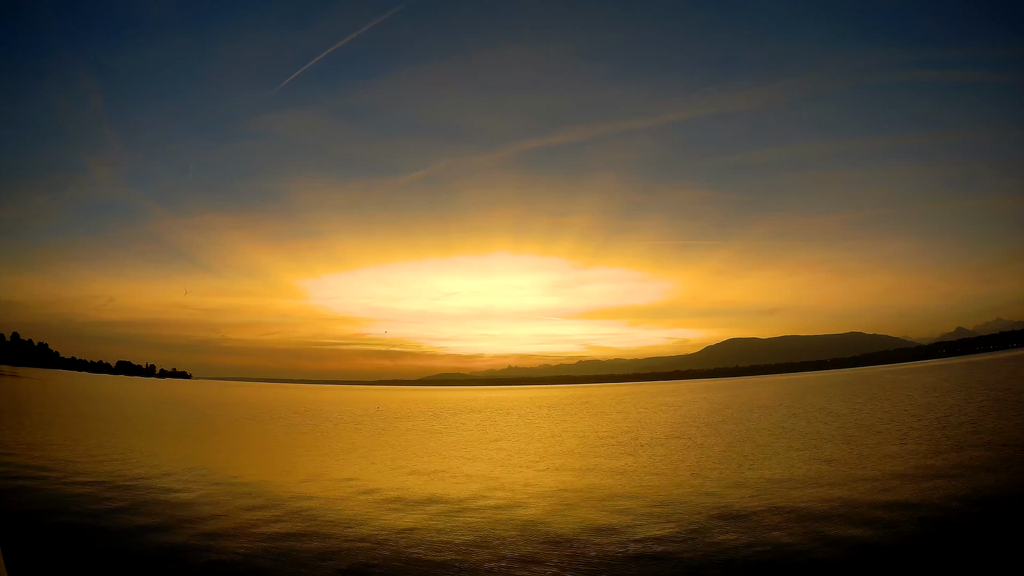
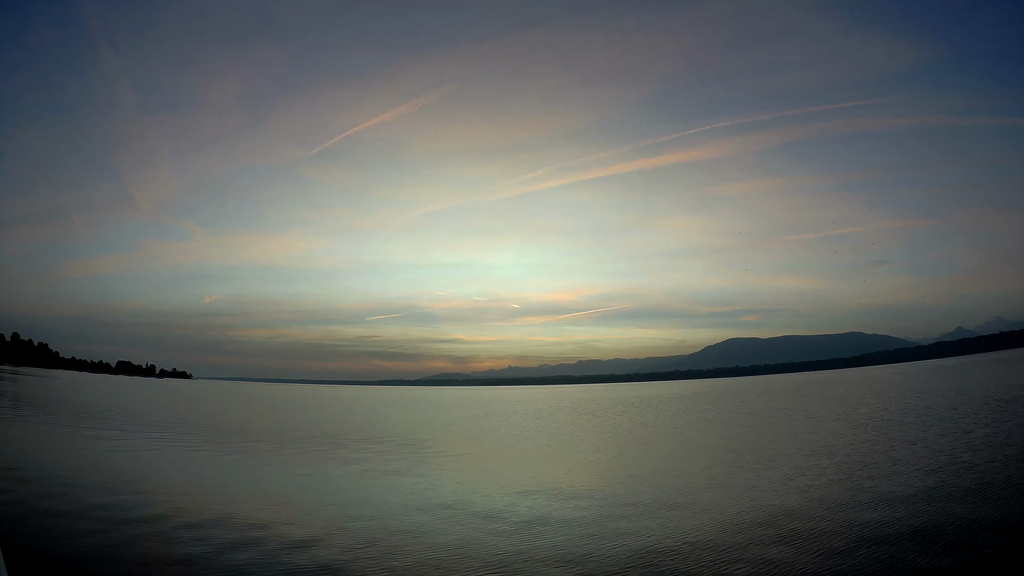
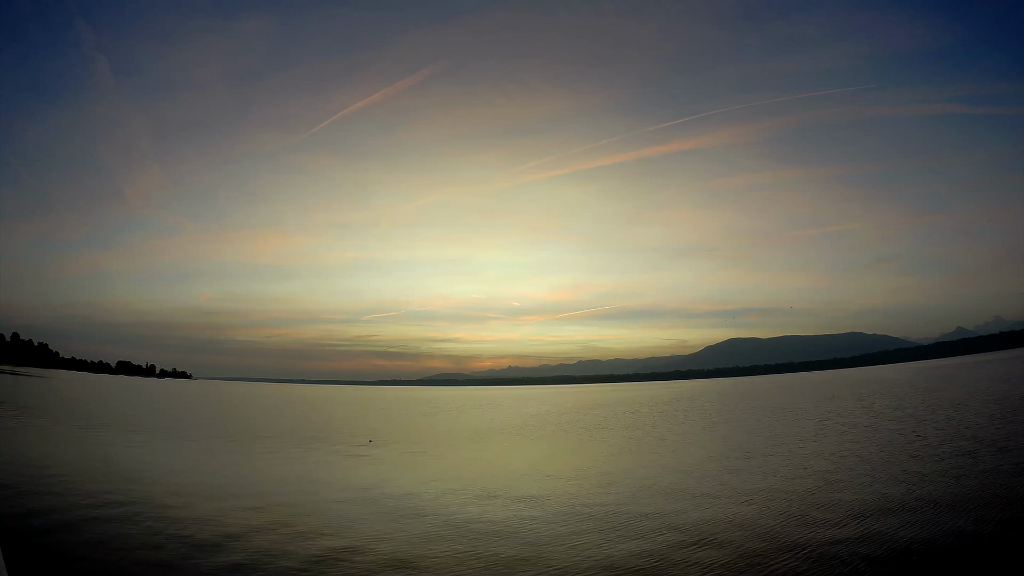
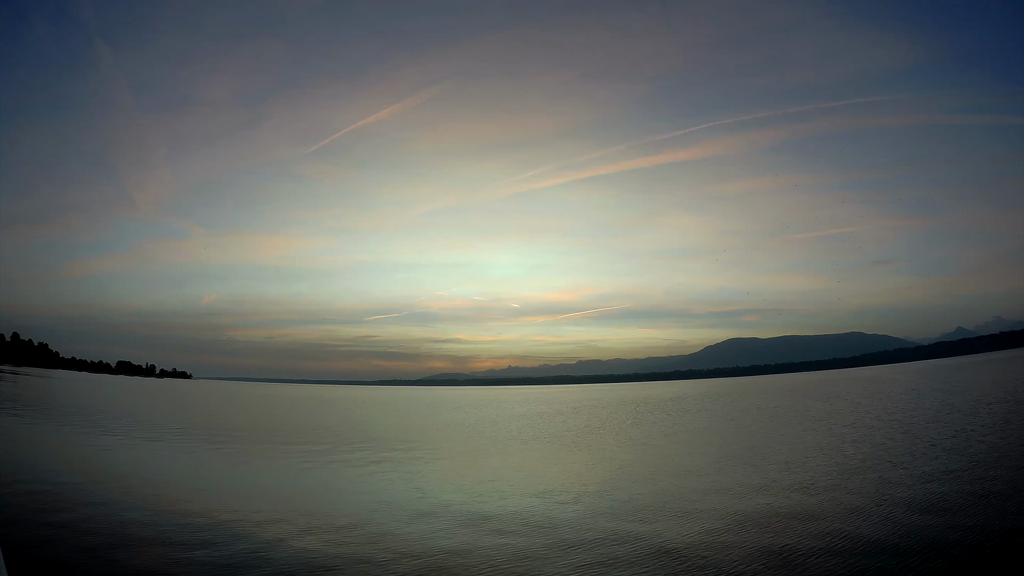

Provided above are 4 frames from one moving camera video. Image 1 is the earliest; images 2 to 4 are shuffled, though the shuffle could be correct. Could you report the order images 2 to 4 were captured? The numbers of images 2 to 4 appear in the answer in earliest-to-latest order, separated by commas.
3, 4, 2
